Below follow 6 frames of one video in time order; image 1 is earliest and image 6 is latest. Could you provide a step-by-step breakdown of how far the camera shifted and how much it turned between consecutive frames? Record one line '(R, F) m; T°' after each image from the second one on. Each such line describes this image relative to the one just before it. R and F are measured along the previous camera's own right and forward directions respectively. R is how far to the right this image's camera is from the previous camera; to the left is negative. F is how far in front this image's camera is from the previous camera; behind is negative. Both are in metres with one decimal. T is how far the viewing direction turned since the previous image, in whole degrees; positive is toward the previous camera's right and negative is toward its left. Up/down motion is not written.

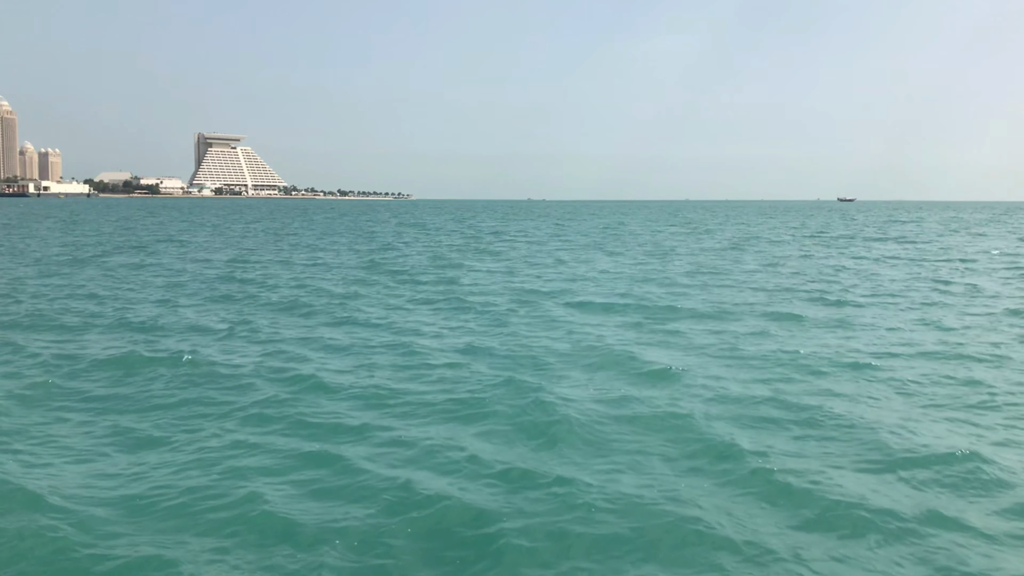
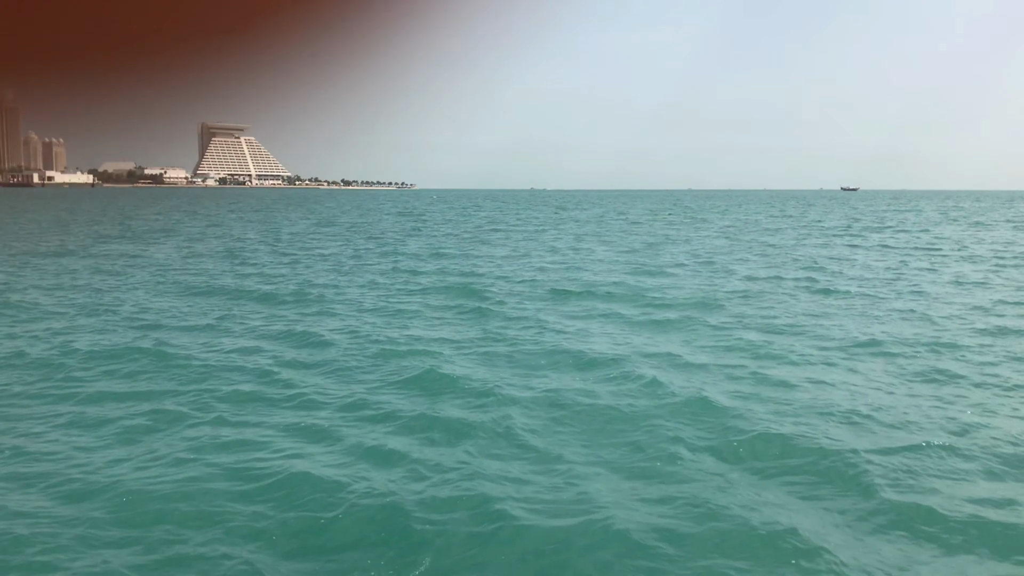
(+0.7, 0.0) m; 0°
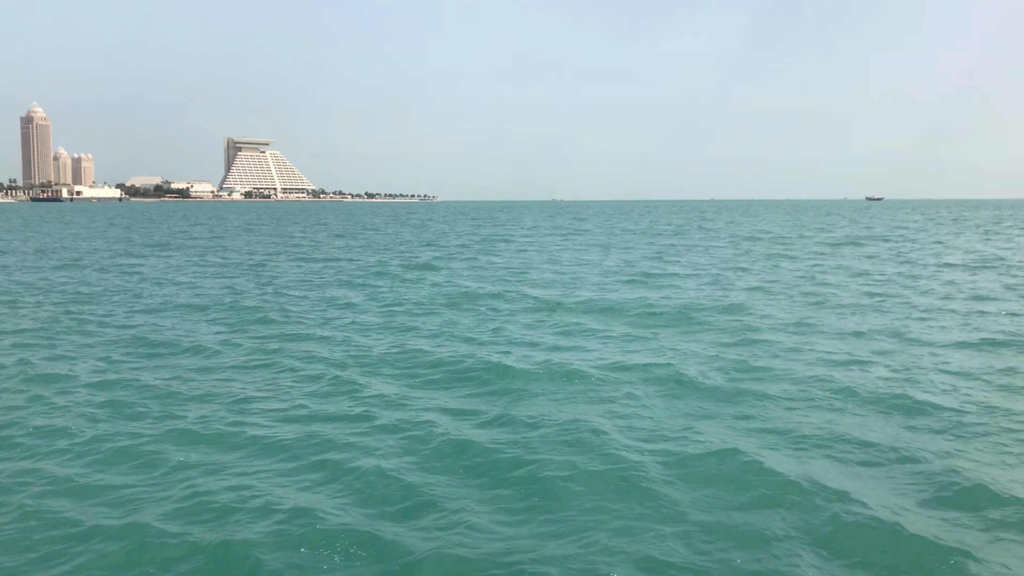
(+1.2, 0.0) m; -2°
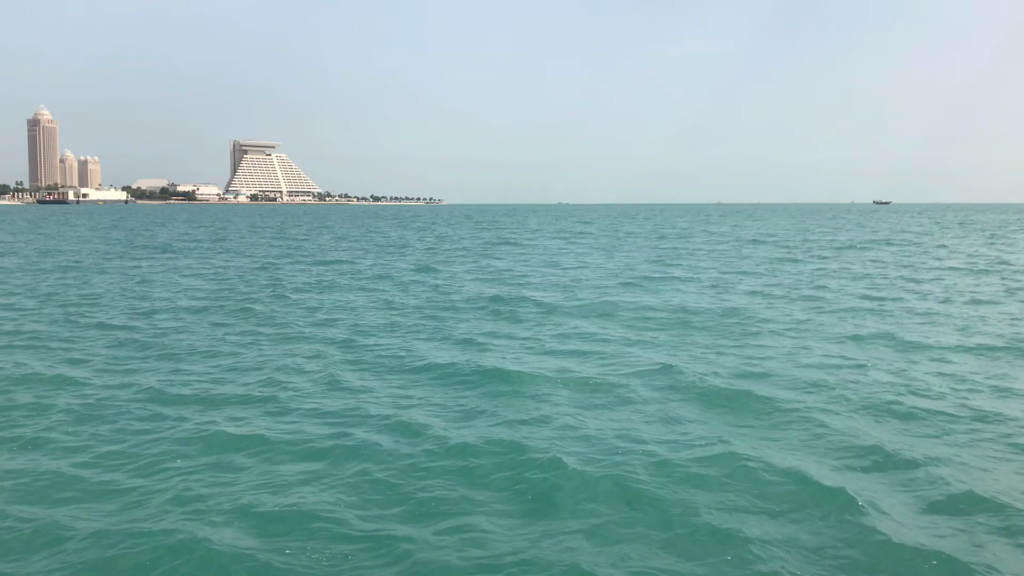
(-1.6, -2.2) m; -1°
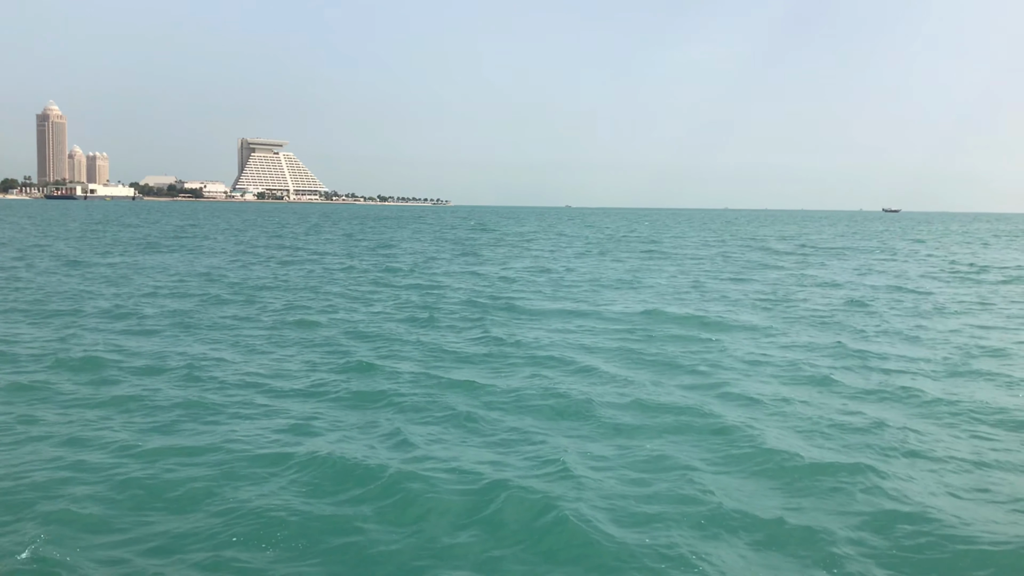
(+0.6, 0.0) m; 0°
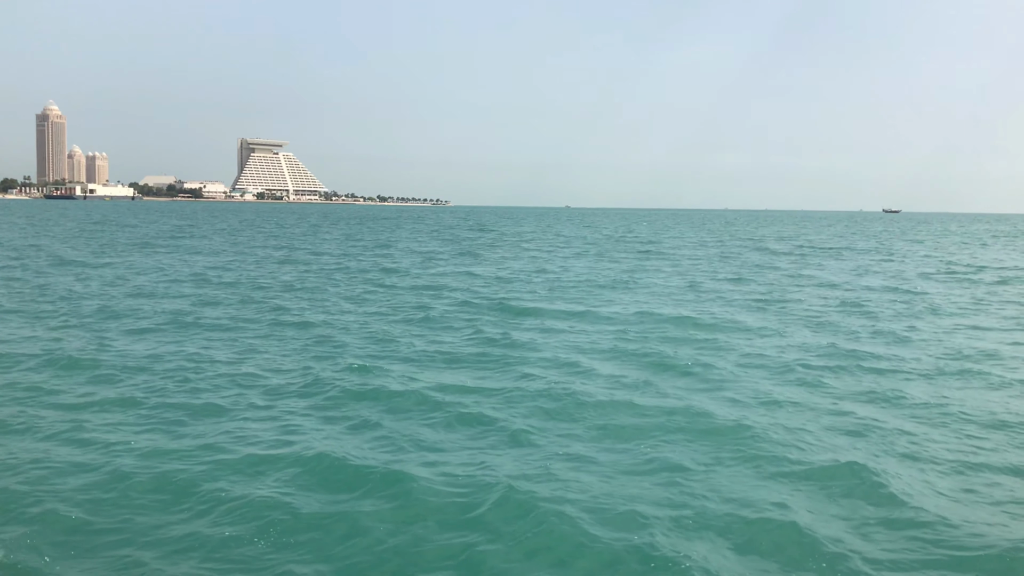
(-0.8, +2.5) m; 0°
